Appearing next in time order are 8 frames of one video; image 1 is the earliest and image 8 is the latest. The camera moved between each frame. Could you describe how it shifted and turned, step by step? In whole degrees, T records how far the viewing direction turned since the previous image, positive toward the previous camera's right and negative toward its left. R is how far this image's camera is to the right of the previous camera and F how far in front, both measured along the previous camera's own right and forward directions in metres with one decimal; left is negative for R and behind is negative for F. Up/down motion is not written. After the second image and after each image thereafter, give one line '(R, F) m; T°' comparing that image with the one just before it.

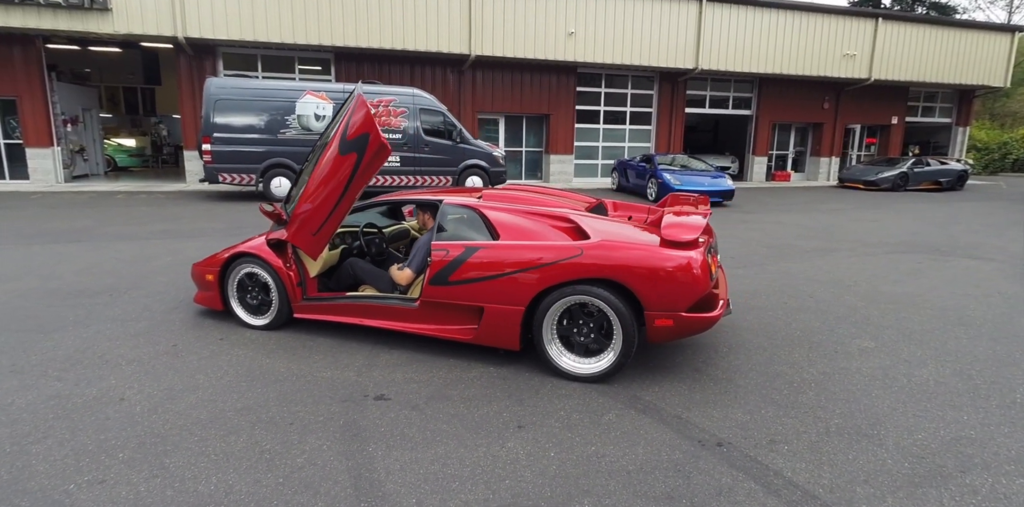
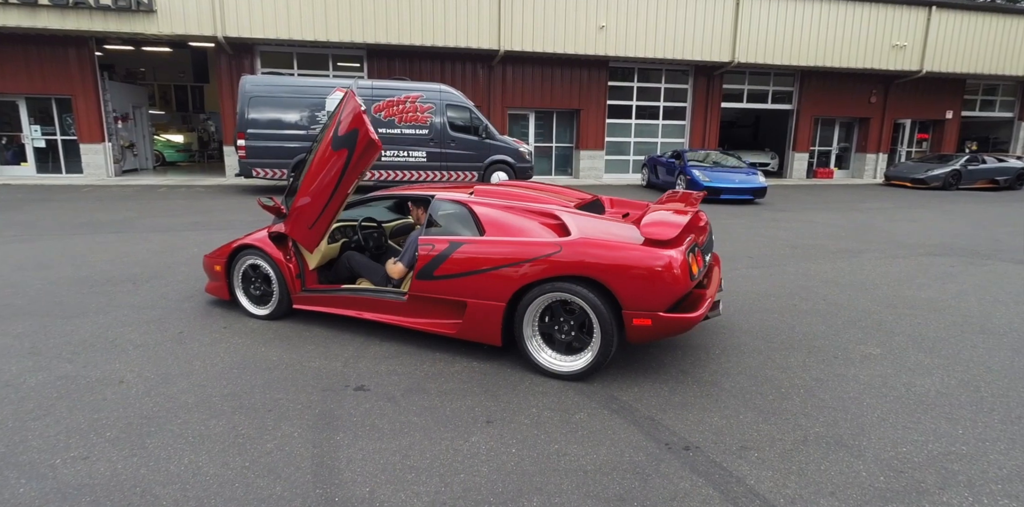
(+0.4, 0.0) m; -4°
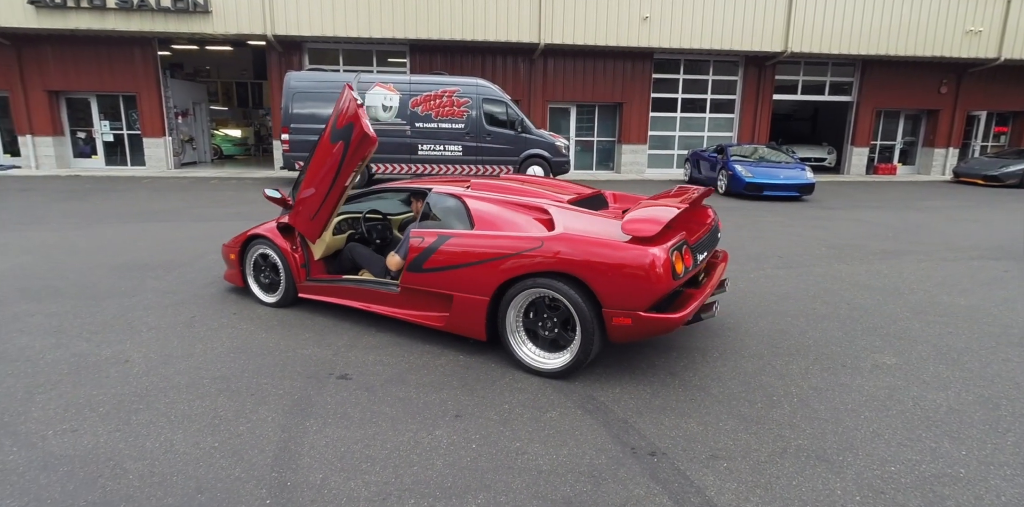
(+0.4, +0.1) m; -5°
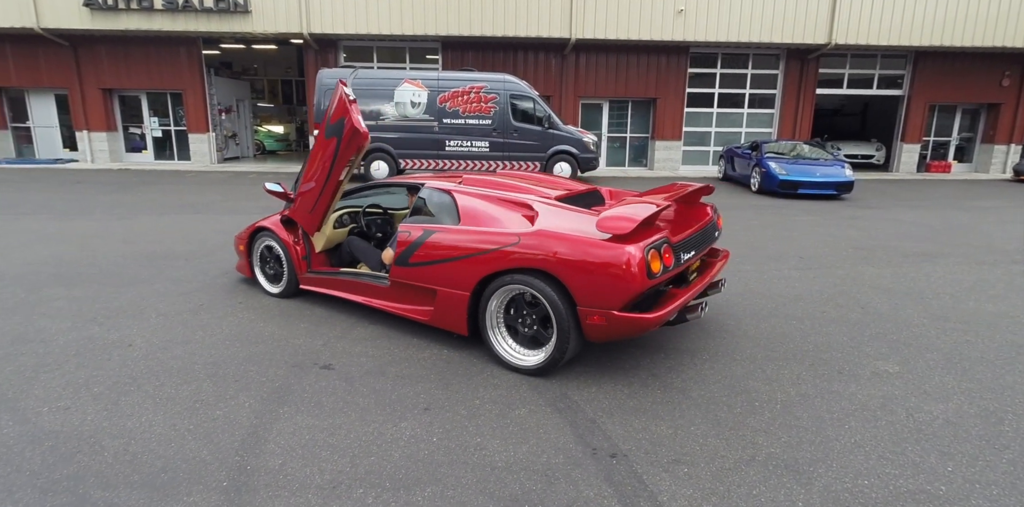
(+0.4, 0.0) m; -4°
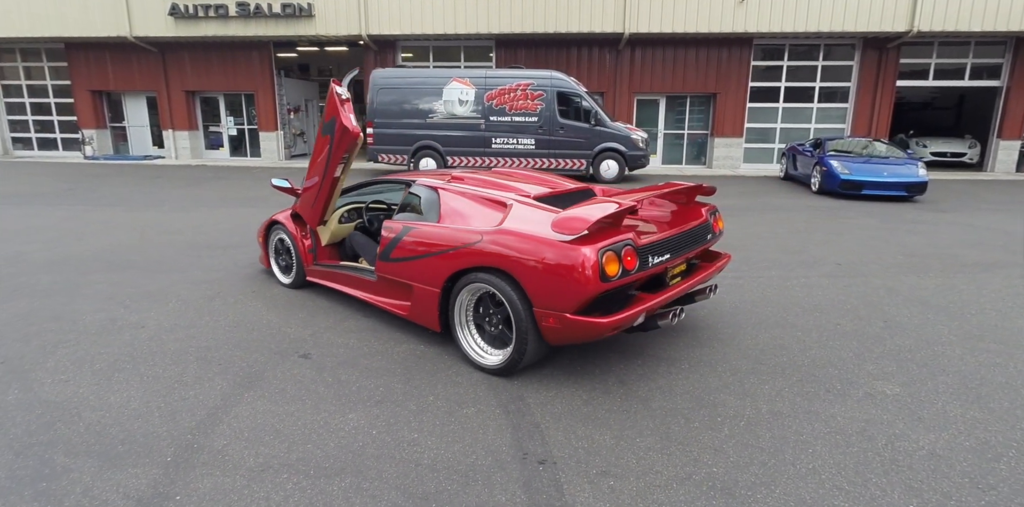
(+0.6, +0.1) m; -7°
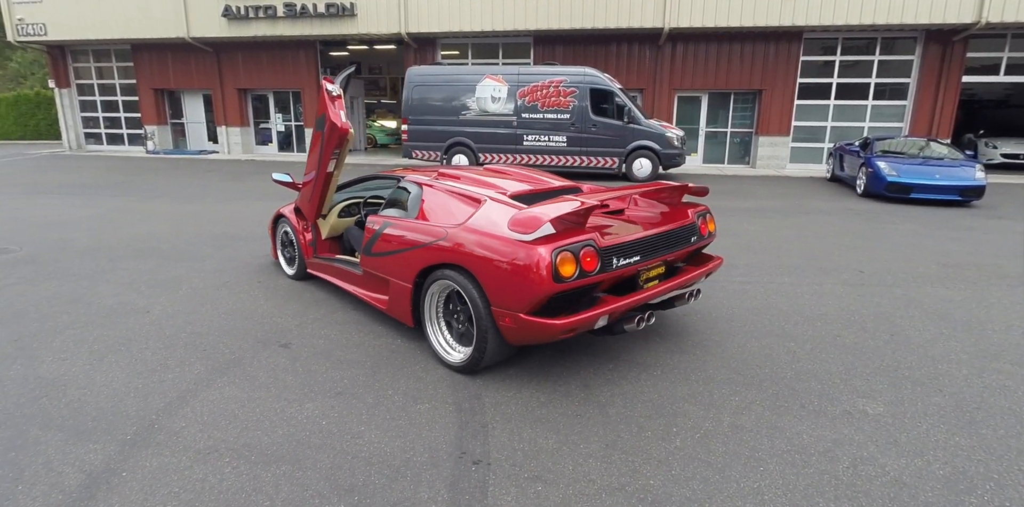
(+0.5, 0.0) m; -5°
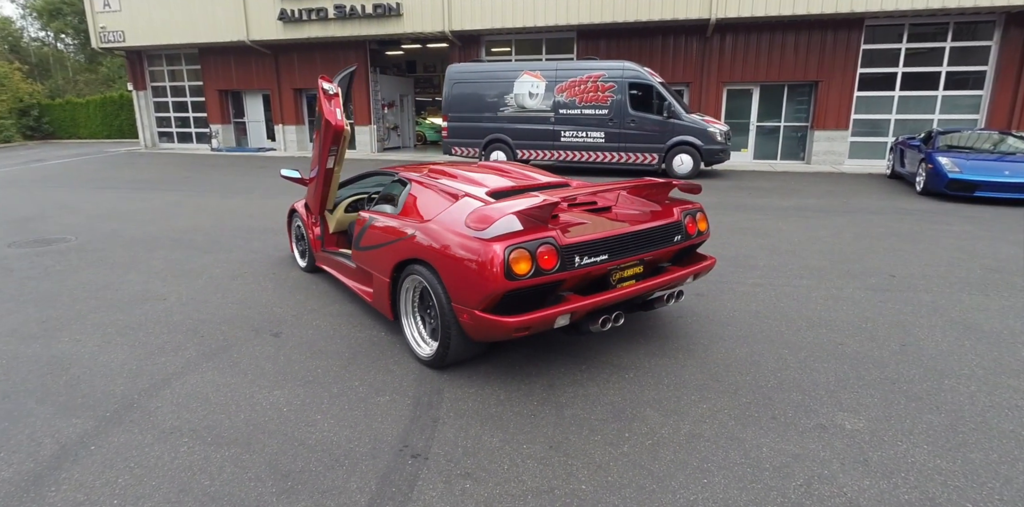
(+0.5, 0.0) m; -6°
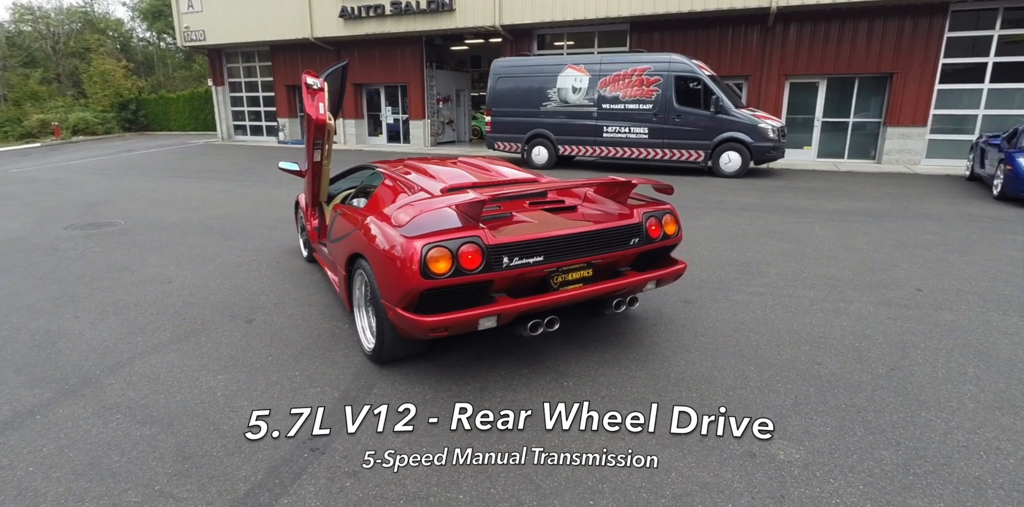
(+0.7, +0.1) m; -7°
